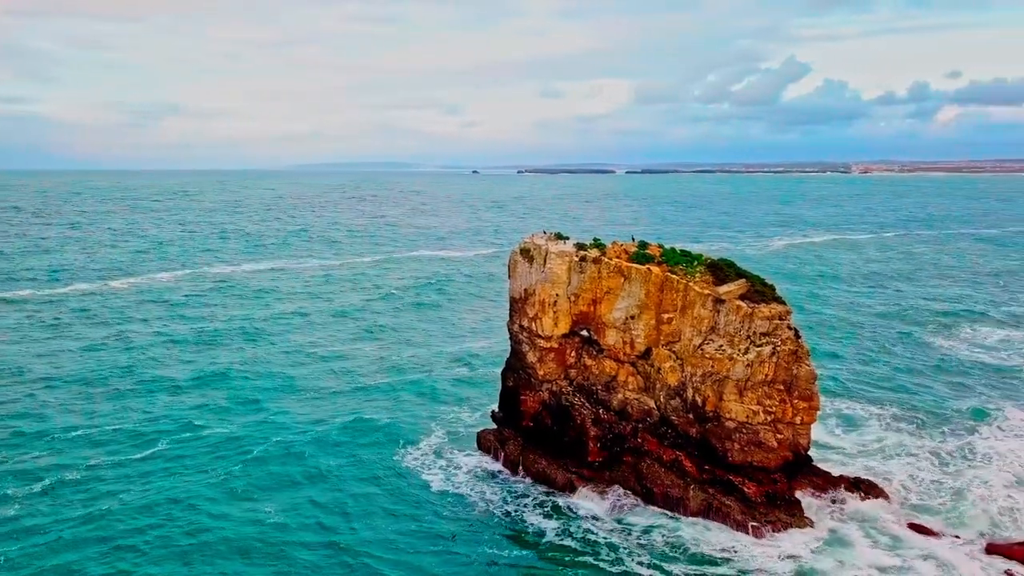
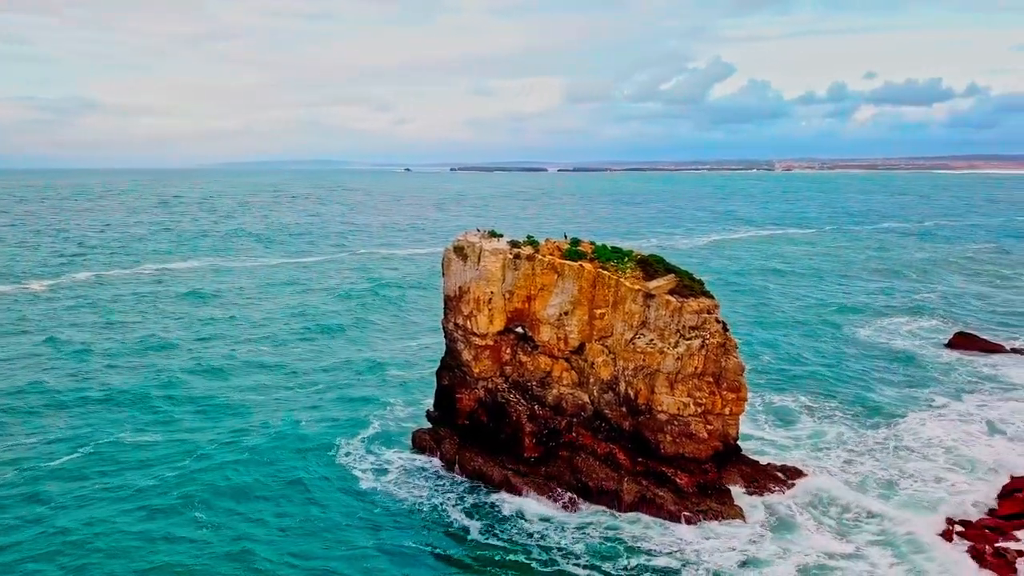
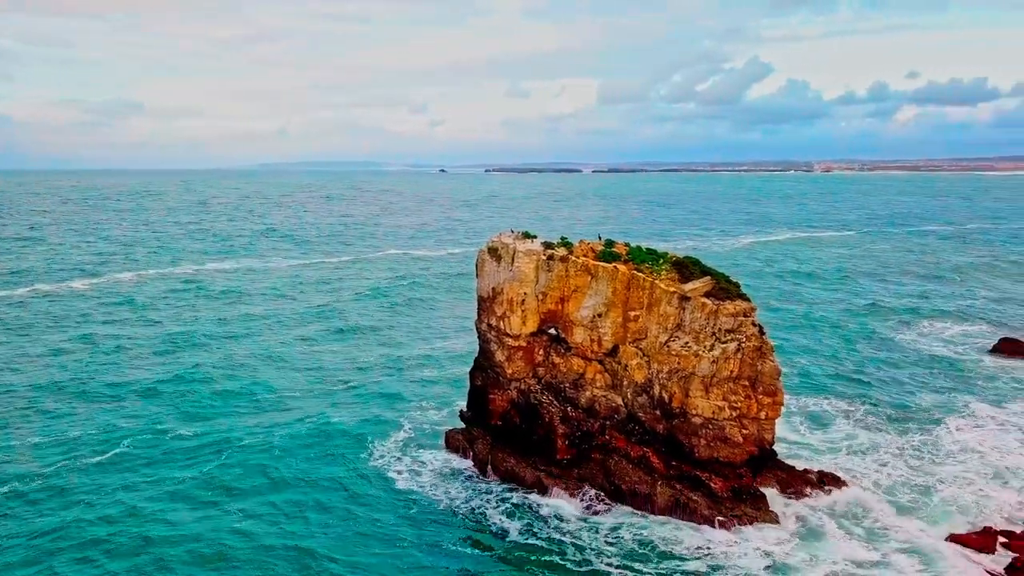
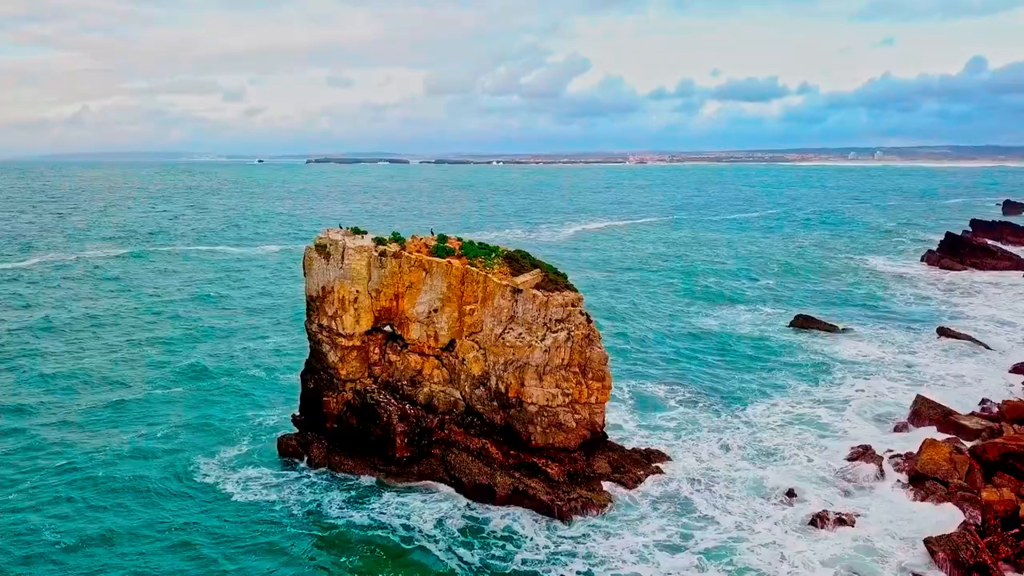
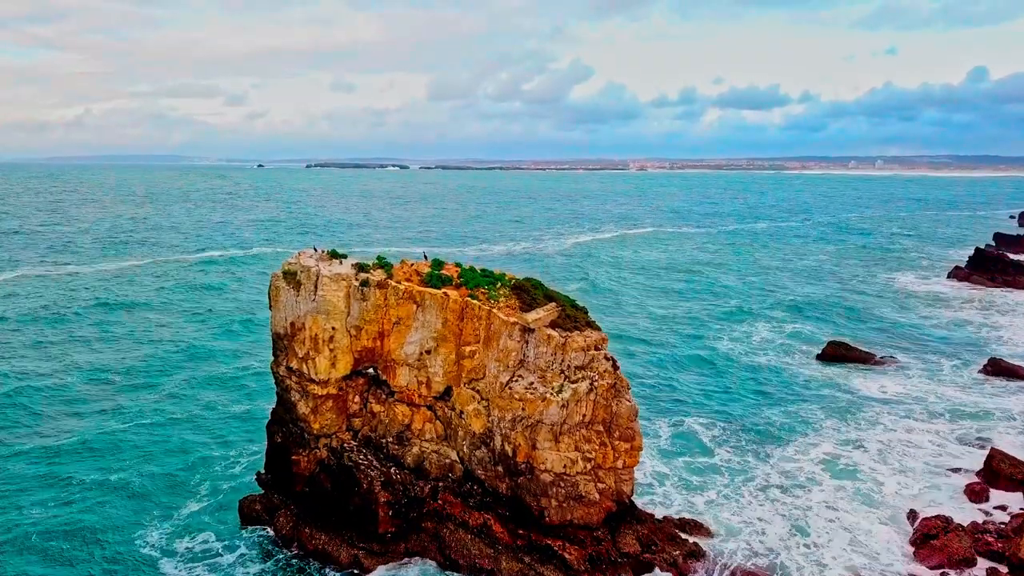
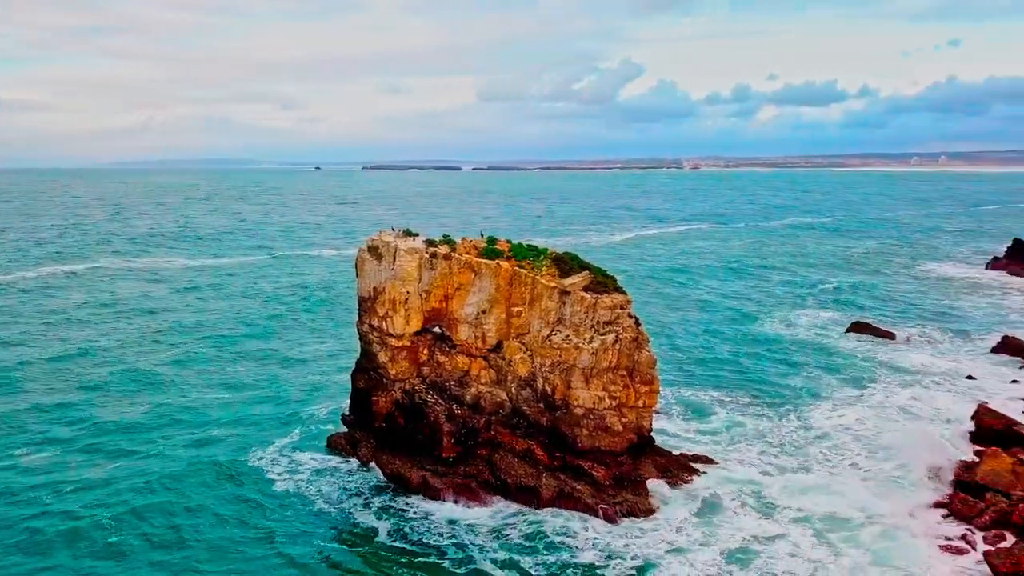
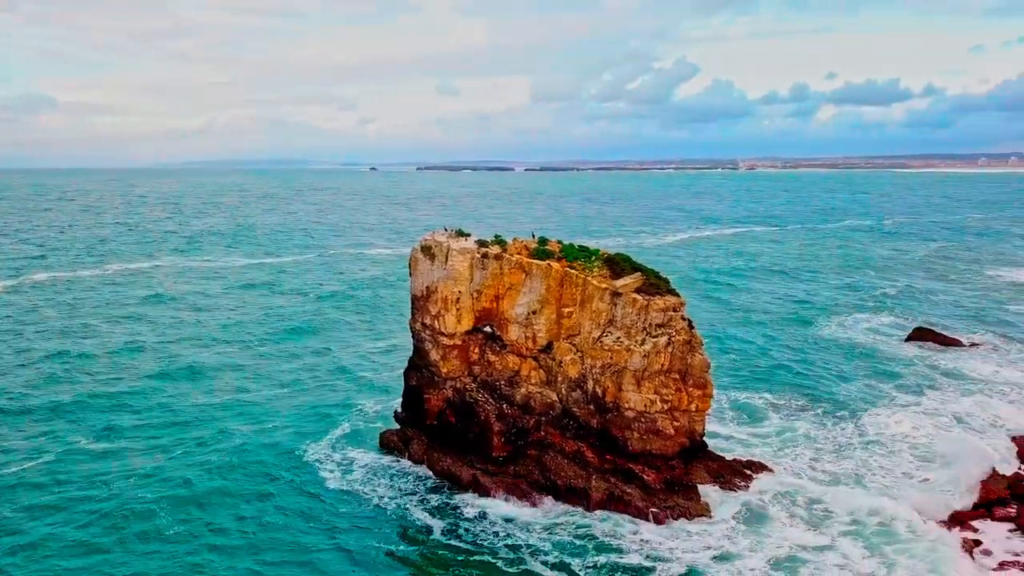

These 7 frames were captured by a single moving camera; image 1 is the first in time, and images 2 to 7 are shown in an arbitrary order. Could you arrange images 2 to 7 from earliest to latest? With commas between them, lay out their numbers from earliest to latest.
3, 2, 7, 6, 4, 5
